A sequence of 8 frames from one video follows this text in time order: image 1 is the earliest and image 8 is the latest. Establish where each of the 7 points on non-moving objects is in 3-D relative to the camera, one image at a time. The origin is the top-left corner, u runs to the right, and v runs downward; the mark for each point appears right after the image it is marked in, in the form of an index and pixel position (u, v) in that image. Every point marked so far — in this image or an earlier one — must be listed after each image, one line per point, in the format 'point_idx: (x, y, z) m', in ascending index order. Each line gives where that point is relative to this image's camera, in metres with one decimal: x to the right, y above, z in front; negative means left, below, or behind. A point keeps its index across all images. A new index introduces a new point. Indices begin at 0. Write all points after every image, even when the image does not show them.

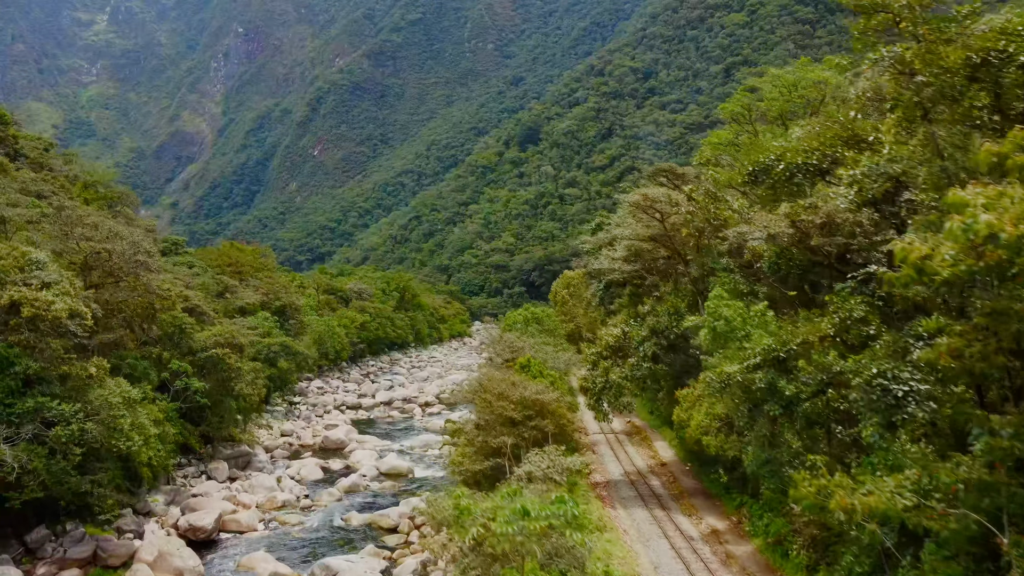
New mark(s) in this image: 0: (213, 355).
0: (-4.9, -1.1, +13.4) m
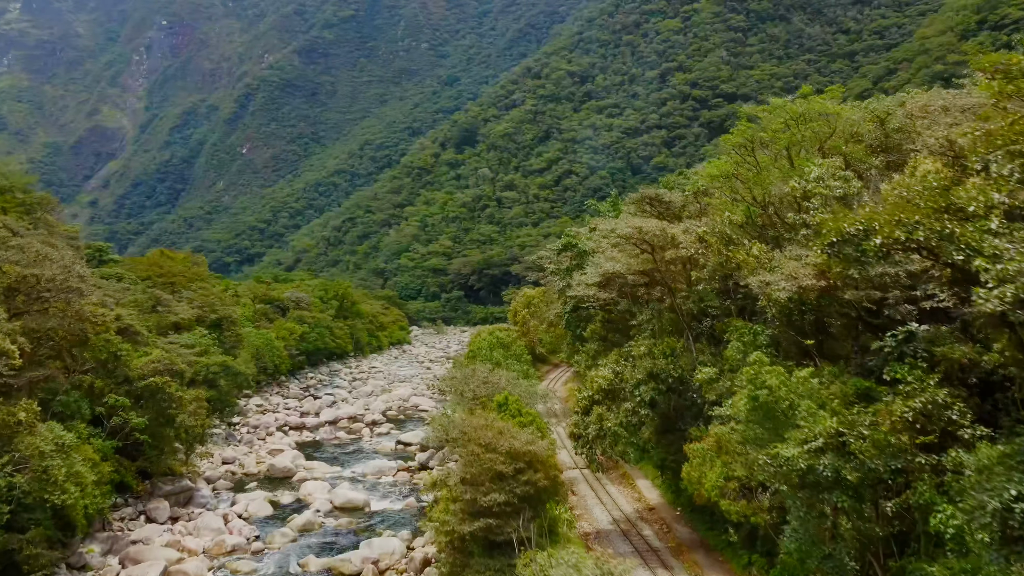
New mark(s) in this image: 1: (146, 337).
0: (-5.5, -1.5, +12.4) m
1: (-7.4, -1.0, +16.4) m
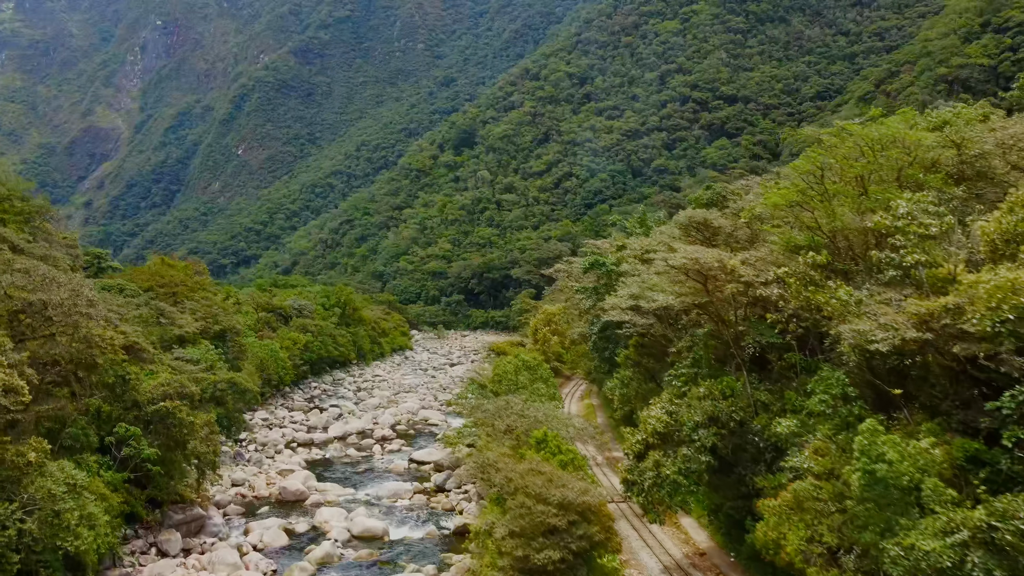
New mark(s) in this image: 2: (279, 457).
0: (-5.1, -1.8, +11.9) m
1: (-7.0, -1.3, +15.9) m
2: (-5.0, -3.6, +17.6) m
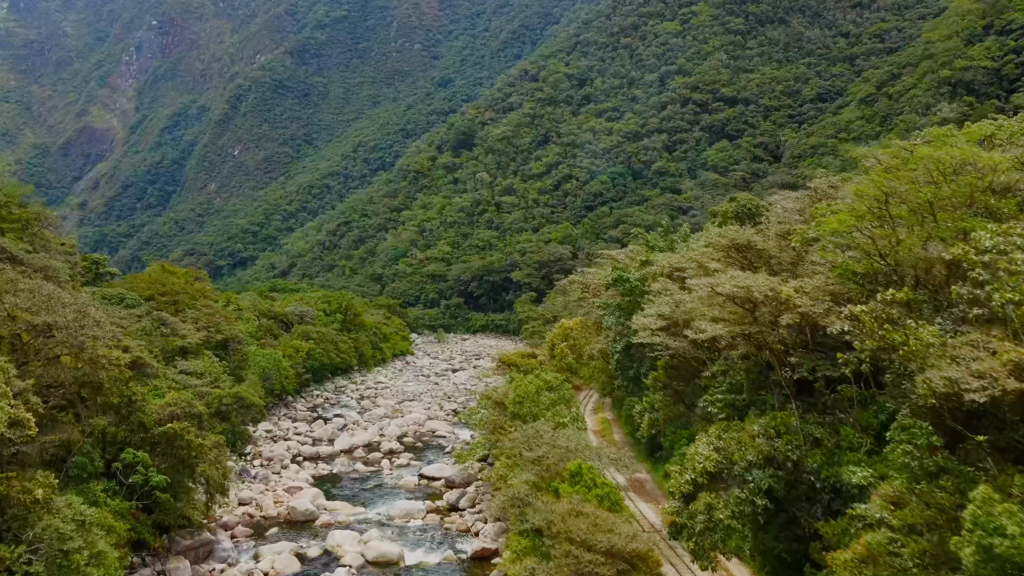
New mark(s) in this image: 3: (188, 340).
0: (-4.8, -2.0, +11.5) m
1: (-6.8, -1.6, +15.5) m
2: (-4.7, -3.9, +17.1) m
3: (-7.8, -1.3, +19.6) m
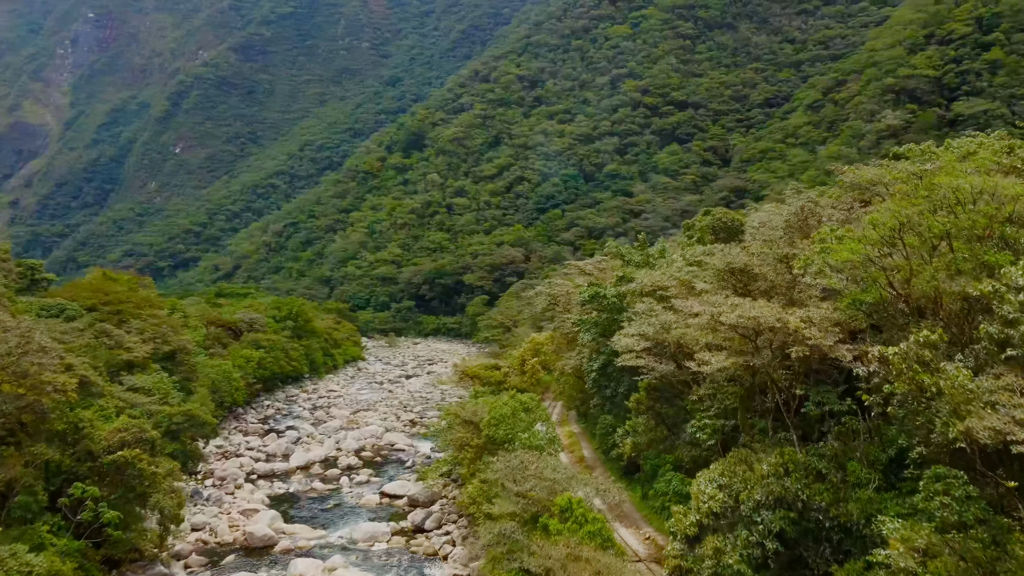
0: (-5.2, -2.2, +10.7) m
1: (-7.4, -1.8, +14.6) m
2: (-5.4, -4.1, +16.4) m
3: (-8.7, -1.5, +18.7) m
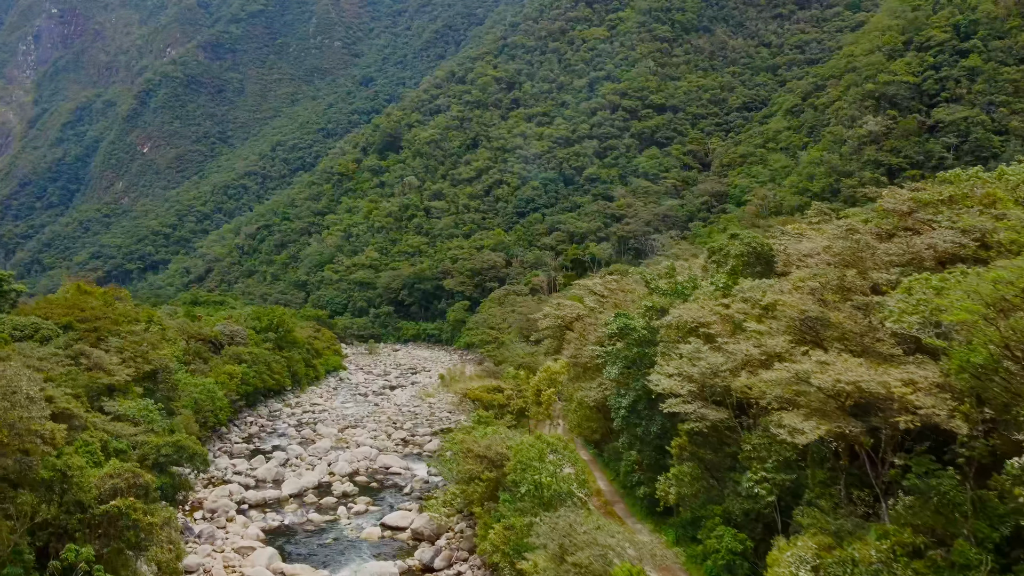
0: (-4.8, -2.7, +9.8) m
1: (-7.2, -2.2, +13.6) m
2: (-5.3, -4.6, +15.5) m
3: (-8.6, -1.9, +17.7) m
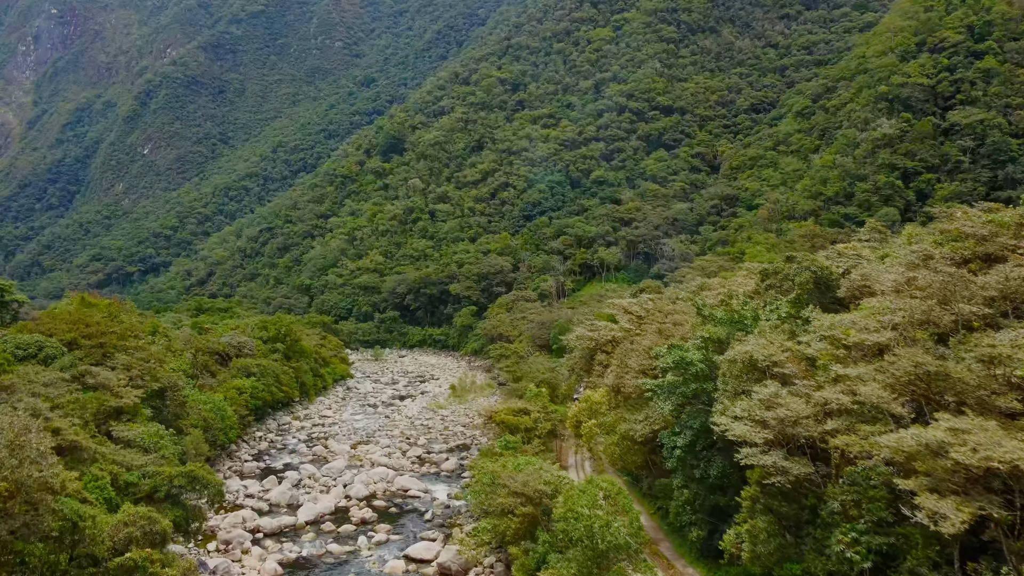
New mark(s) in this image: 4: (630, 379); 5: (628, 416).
0: (-4.2, -3.1, +9.0) m
1: (-6.6, -2.6, +12.8) m
2: (-4.7, -4.9, +14.7) m
3: (-8.0, -2.3, +16.9) m
4: (+1.8, -1.4, +12.2) m
5: (+1.7, -1.9, +11.9) m
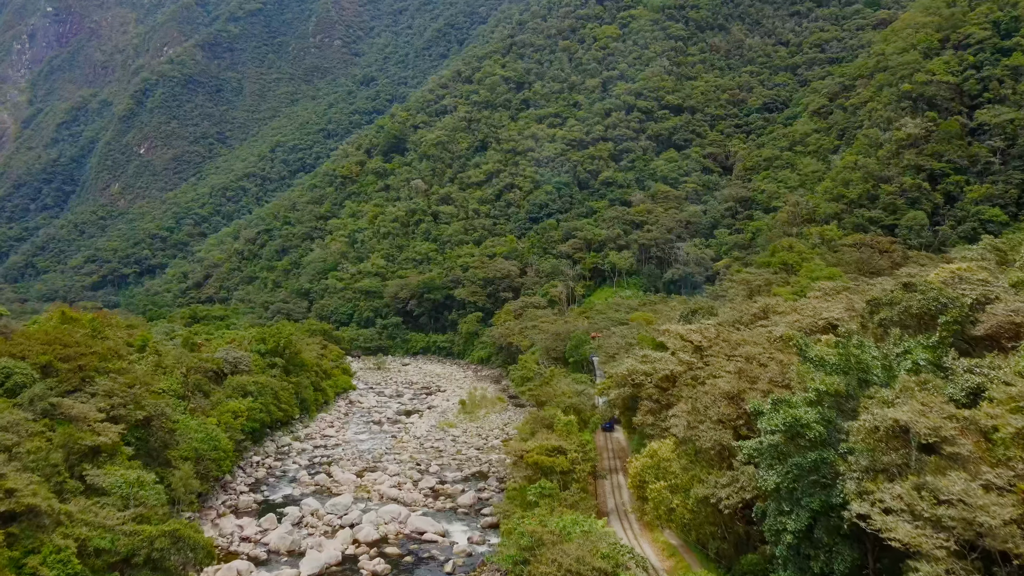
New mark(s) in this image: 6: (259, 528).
0: (-3.6, -3.4, +6.9) m
1: (-6.0, -3.0, +10.7) m
2: (-4.1, -5.3, +12.5) m
3: (-7.4, -2.7, +14.7) m
4: (+2.4, -1.7, +10.0) m
5: (+2.3, -2.3, +9.7) m
6: (-5.6, -5.3, +18.1) m
